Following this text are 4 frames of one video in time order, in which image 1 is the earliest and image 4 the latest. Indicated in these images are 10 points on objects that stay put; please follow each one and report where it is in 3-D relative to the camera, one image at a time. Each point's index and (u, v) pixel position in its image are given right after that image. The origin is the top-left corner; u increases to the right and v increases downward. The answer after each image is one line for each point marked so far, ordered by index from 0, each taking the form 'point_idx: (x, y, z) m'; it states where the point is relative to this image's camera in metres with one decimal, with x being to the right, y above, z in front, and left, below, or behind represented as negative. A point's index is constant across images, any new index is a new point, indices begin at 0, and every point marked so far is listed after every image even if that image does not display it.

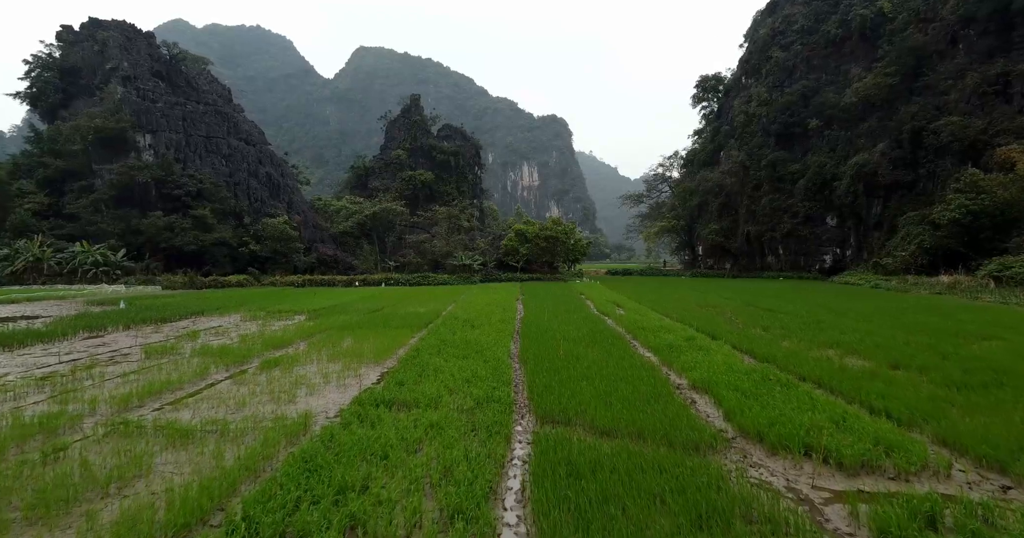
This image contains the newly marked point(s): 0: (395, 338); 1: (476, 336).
0: (-1.9, -1.1, +7.9) m
1: (-0.6, -1.1, +7.8) m
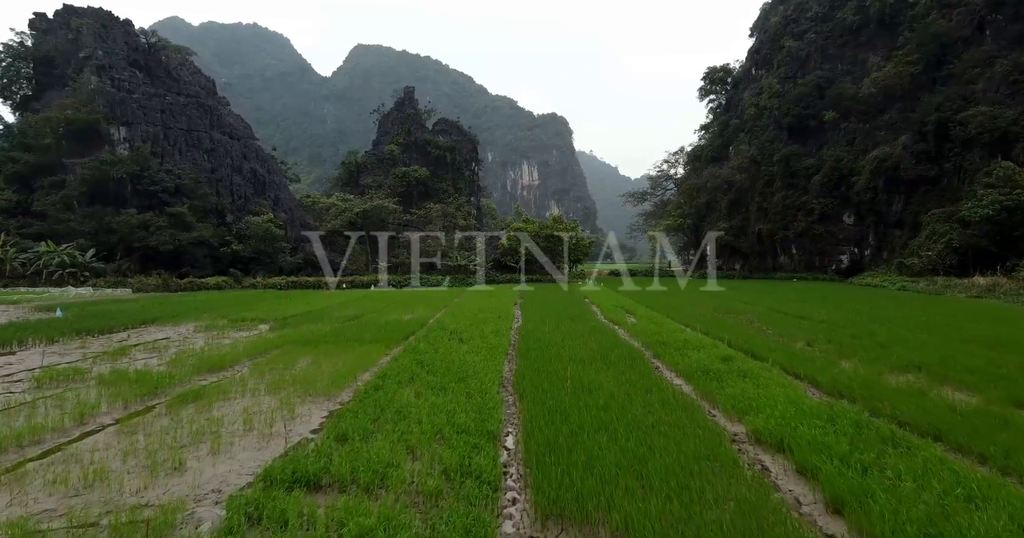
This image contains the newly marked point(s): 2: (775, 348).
0: (-1.9, -1.2, +6.4) m
1: (-0.7, -1.1, +6.4) m
2: (+3.6, -1.1, +6.8) m
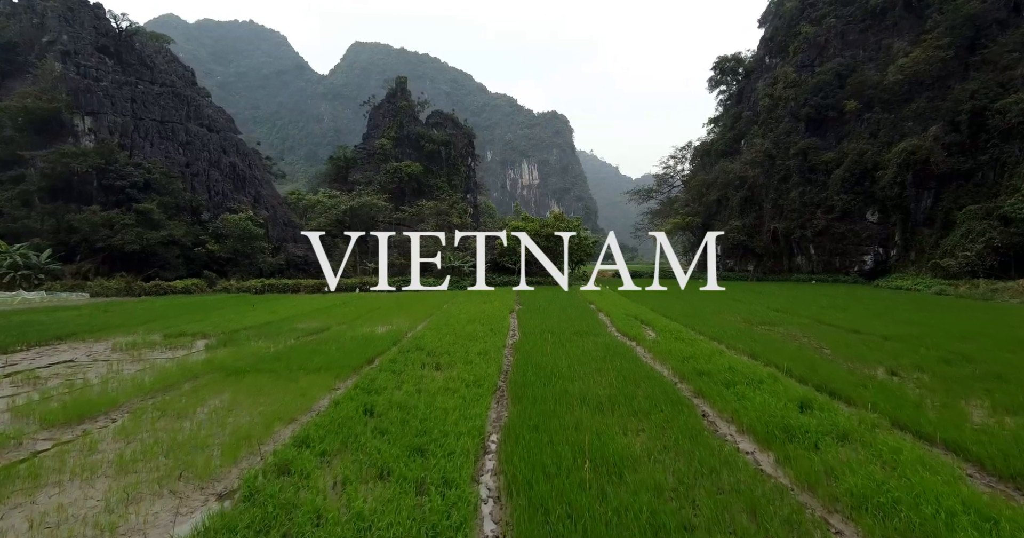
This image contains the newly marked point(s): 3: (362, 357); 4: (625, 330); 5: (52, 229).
0: (-2.0, -1.2, +4.7) m
1: (-0.8, -1.2, +4.6) m
2: (+3.5, -1.1, +5.0) m
3: (-2.0, -1.1, +6.5) m
4: (+2.0, -1.1, +8.6) m
5: (-17.7, +1.6, +19.0) m
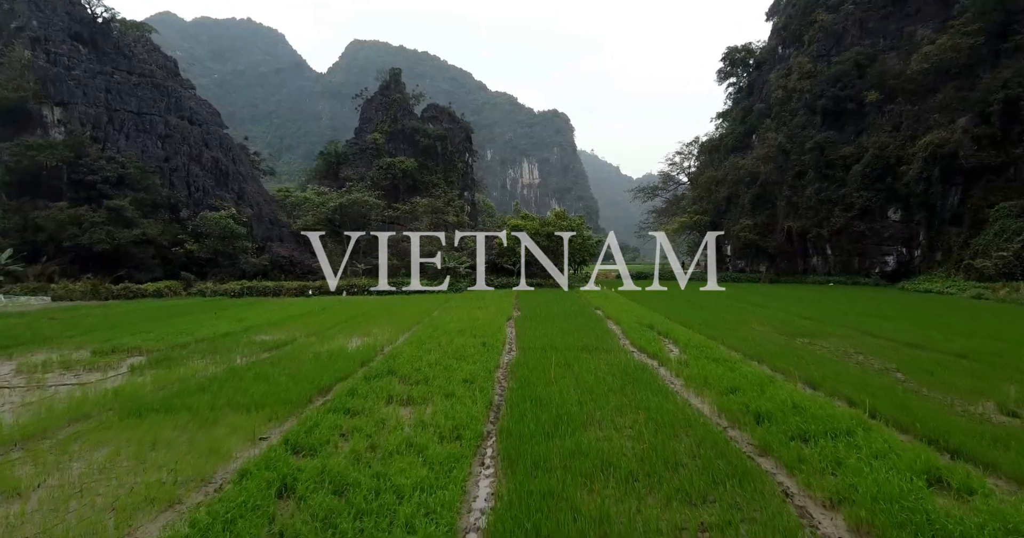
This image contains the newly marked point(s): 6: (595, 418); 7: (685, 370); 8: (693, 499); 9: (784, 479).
0: (-2.1, -1.3, +3.3) m
1: (-0.8, -1.2, +3.2) m
2: (+3.5, -1.2, +3.6) m
3: (-2.0, -1.2, +5.1) m
4: (+1.9, -1.1, +7.2) m
5: (-17.7, +1.5, +17.7) m
6: (+0.6, -1.2, +3.9) m
7: (+2.0, -1.1, +5.6) m
8: (+1.0, -1.2, +2.7) m
9: (+1.6, -1.3, +3.0) m
